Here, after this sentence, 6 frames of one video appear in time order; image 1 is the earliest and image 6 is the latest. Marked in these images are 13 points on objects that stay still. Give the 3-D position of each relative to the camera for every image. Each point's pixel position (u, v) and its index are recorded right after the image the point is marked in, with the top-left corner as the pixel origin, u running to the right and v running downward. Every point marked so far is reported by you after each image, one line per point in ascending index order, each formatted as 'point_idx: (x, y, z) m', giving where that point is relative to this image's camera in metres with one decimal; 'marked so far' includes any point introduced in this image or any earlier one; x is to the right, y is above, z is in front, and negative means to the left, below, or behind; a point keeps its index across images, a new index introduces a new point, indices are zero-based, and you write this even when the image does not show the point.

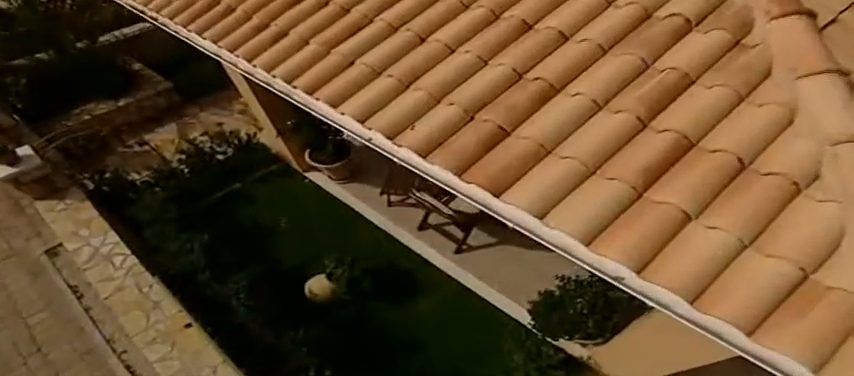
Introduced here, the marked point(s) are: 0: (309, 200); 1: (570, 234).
0: (-2.8, -0.3, +8.4) m
1: (+1.0, -0.3, +2.6) m
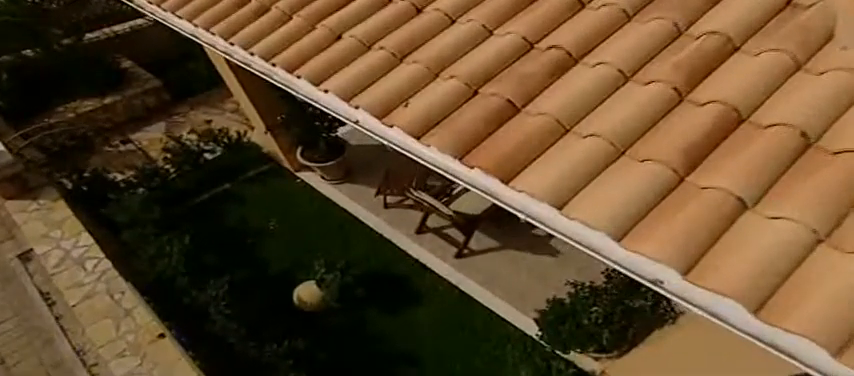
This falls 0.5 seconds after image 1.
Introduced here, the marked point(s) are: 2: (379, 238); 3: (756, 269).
0: (-2.8, -0.3, +8.0) m
1: (+1.0, -0.2, +2.1) m
2: (-1.0, -1.0, +7.2) m
3: (+1.7, -0.4, +1.8) m
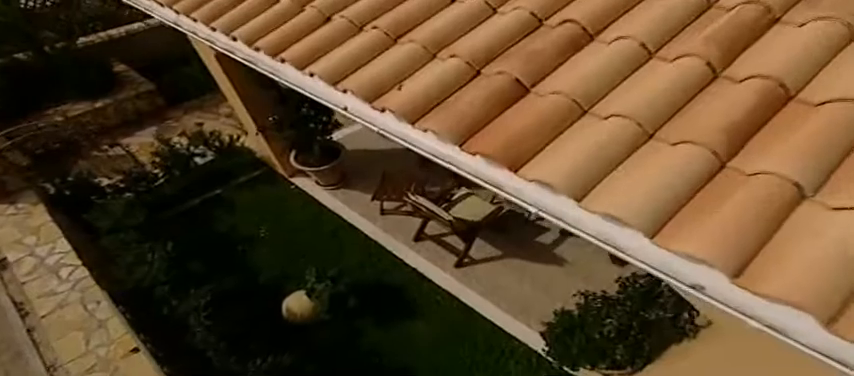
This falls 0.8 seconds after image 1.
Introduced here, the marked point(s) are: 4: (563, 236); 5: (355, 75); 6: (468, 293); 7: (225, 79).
0: (-2.8, -0.4, +7.6) m
1: (+1.0, -0.2, +1.8) m
2: (-1.0, -1.1, +6.8) m
3: (+1.6, -0.3, +1.5) m
4: (+2.5, -0.9, +6.5) m
5: (-0.5, +0.8, +2.6) m
6: (+0.7, -1.8, +6.1) m
7: (-3.4, +1.9, +6.1) m
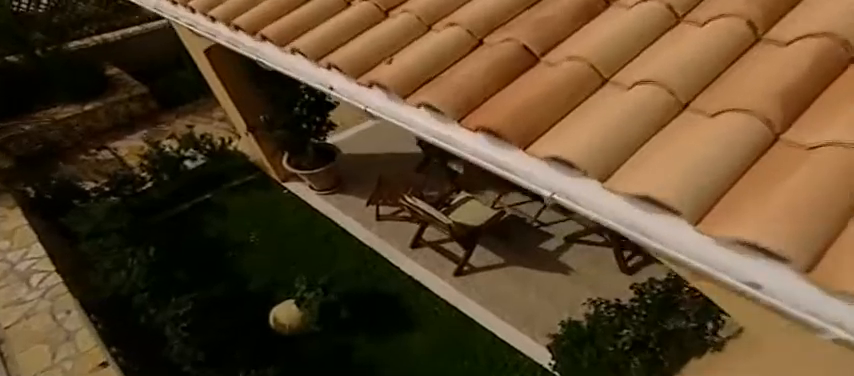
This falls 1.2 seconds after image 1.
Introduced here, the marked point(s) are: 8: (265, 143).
0: (-2.9, -0.5, +7.3) m
1: (+0.9, -0.1, +1.4) m
2: (-1.0, -1.1, +6.5) m
3: (+1.6, -0.2, +1.2) m
4: (+2.4, -0.9, +6.1) m
5: (-0.5, +0.9, +2.3) m
6: (+0.7, -1.8, +5.7) m
7: (-3.4, +1.9, +5.8) m
8: (-3.0, +0.8, +6.6) m
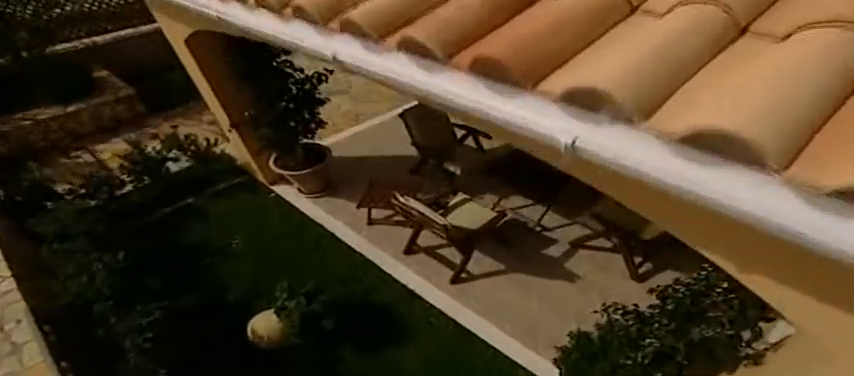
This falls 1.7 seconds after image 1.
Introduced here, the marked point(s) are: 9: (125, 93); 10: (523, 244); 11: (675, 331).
0: (-2.9, -0.5, +6.9) m
1: (+0.8, +0.1, +1.0) m
2: (-1.1, -1.2, +6.0) m
3: (+1.5, -0.1, +0.8) m
4: (+2.3, -0.9, +5.7) m
5: (-0.6, +1.0, +1.9) m
6: (+0.6, -1.8, +5.2) m
7: (-3.5, +1.9, +5.5) m
8: (-3.1, +0.8, +6.3) m
9: (-7.9, +2.5, +9.4) m
10: (+1.6, -0.9, +5.8) m
11: (+2.8, -1.6, +4.1) m
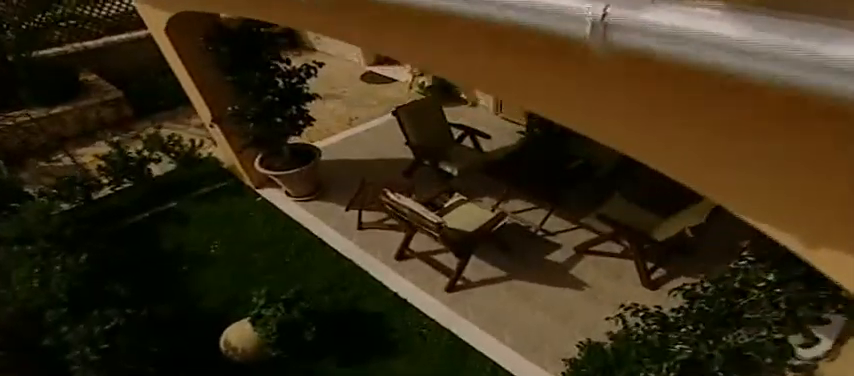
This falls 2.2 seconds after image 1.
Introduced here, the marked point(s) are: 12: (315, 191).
0: (-3.0, -0.6, +6.4) m
1: (+0.8, +0.3, +0.6) m
2: (-1.2, -1.2, +5.5) m
3: (+1.4, +0.2, +0.4) m
4: (+2.2, -0.9, +5.2) m
5: (-0.7, +1.2, +1.6) m
6: (+0.5, -1.8, +4.7) m
7: (-3.6, +1.9, +5.2) m
8: (-3.1, +0.8, +5.9) m
9: (-8.0, +2.3, +9.1) m
10: (+1.5, -0.9, +5.4) m
11: (+2.7, -1.6, +3.6) m
12: (-2.1, -0.1, +6.6) m
